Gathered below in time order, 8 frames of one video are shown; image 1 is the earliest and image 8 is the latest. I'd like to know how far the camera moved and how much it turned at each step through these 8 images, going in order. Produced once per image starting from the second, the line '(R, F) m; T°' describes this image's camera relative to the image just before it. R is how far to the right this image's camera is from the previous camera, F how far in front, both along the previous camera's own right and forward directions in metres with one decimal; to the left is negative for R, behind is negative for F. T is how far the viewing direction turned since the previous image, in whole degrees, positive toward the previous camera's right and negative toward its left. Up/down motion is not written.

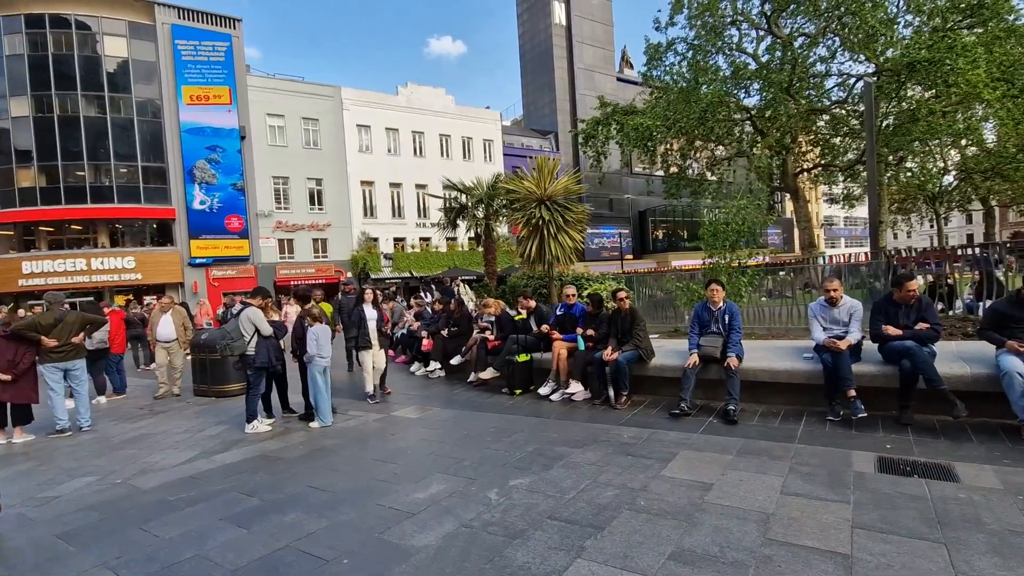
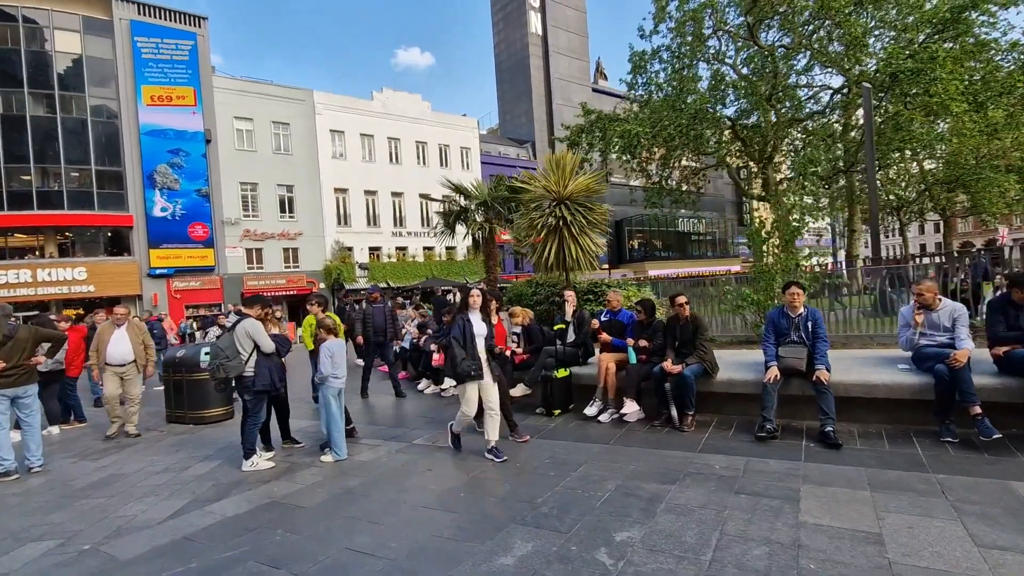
(-1.0, +1.0) m; +4°
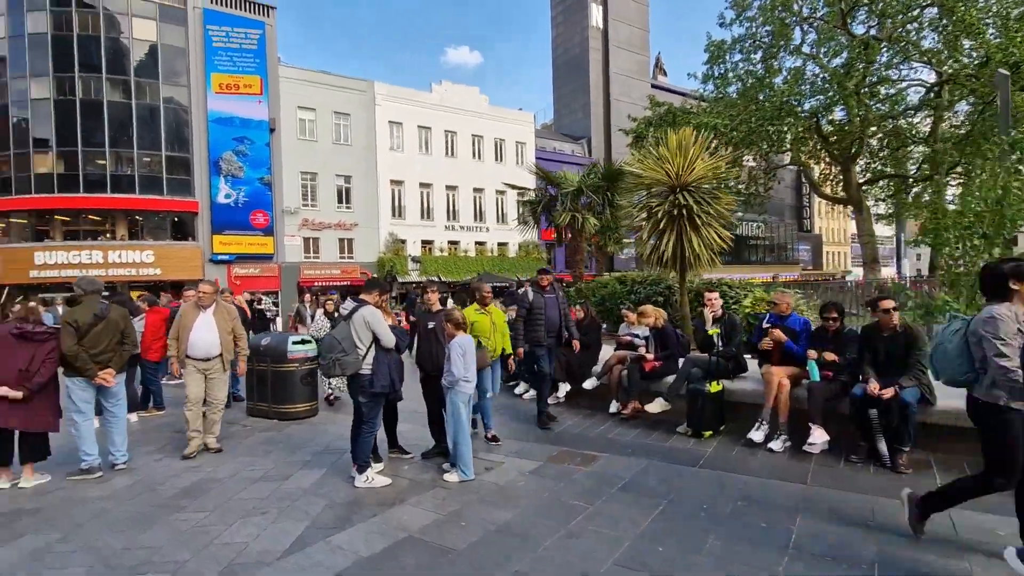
(-1.3, +1.0) m; -4°
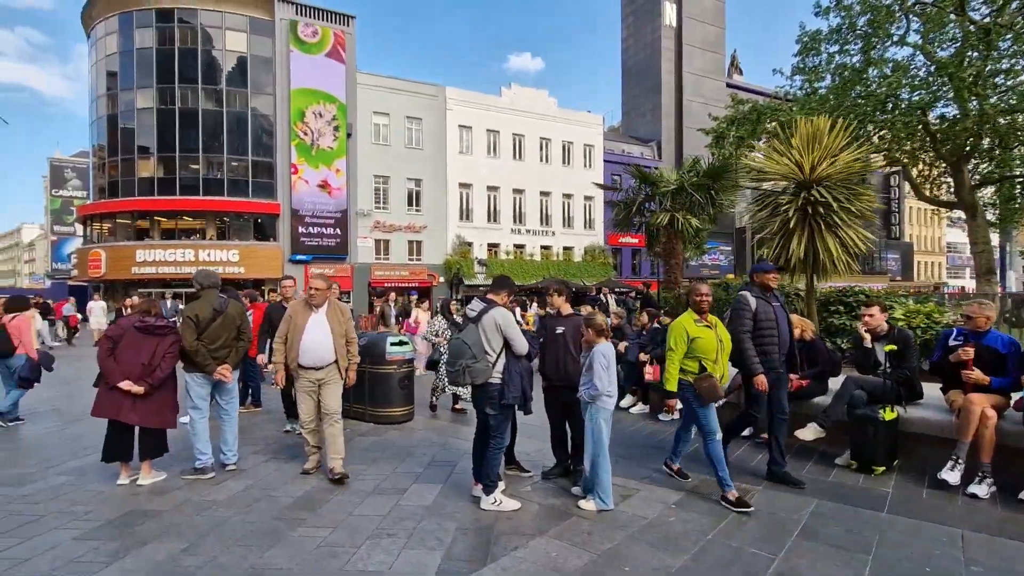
(-0.8, +0.5) m; -6°
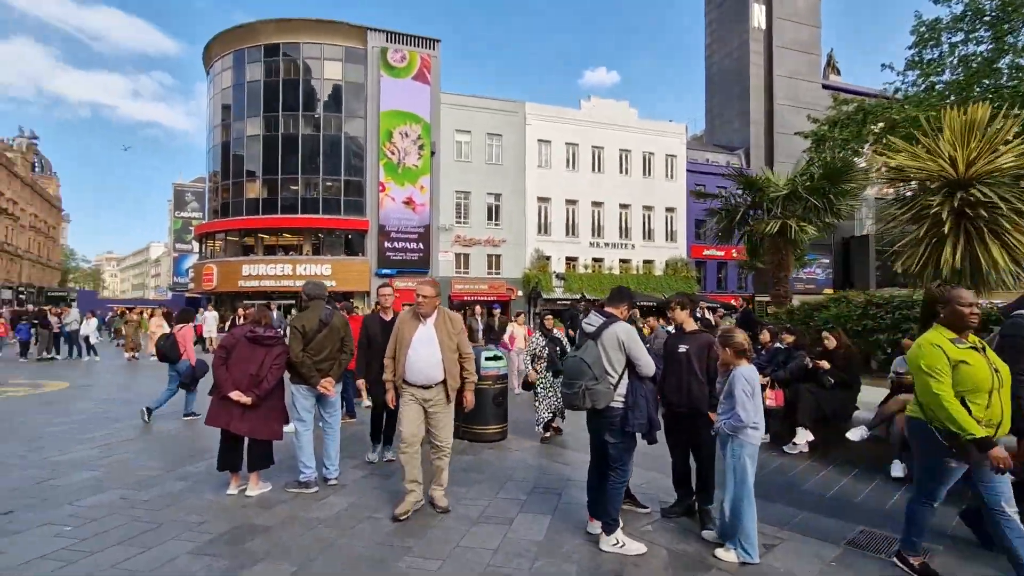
(-0.4, +0.4) m; -8°
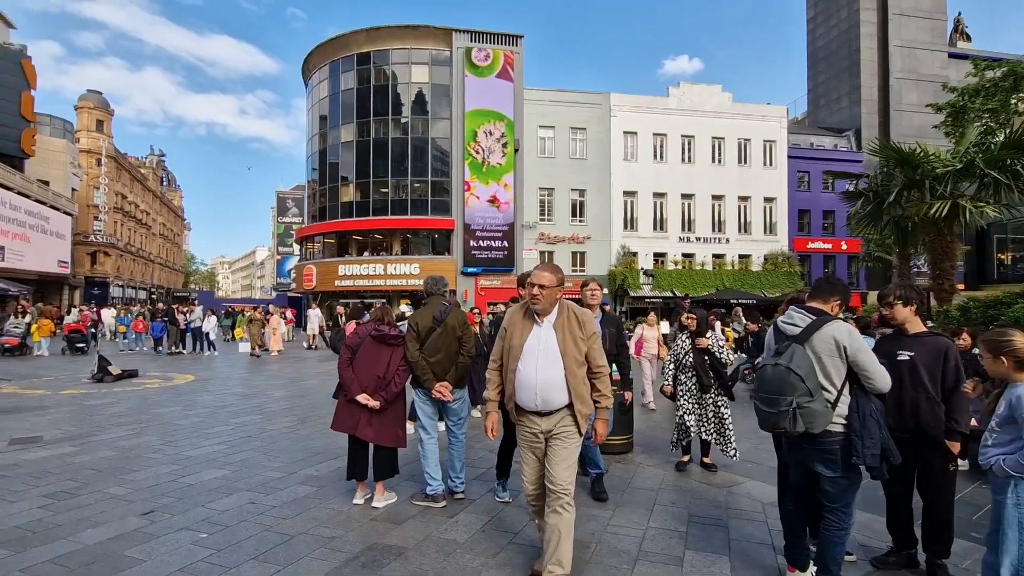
(-0.6, +0.6) m; -9°
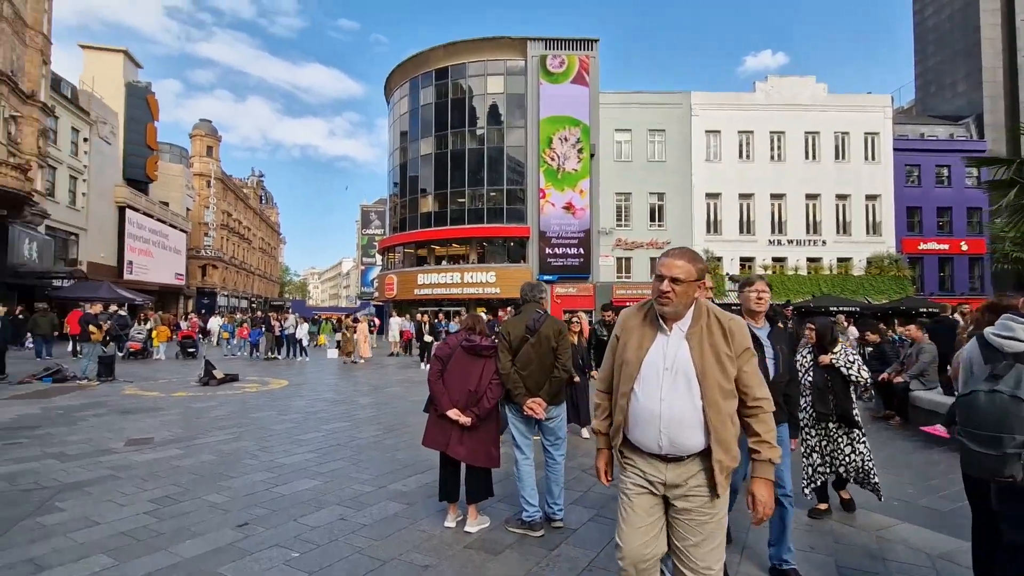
(-0.3, +0.4) m; -8°
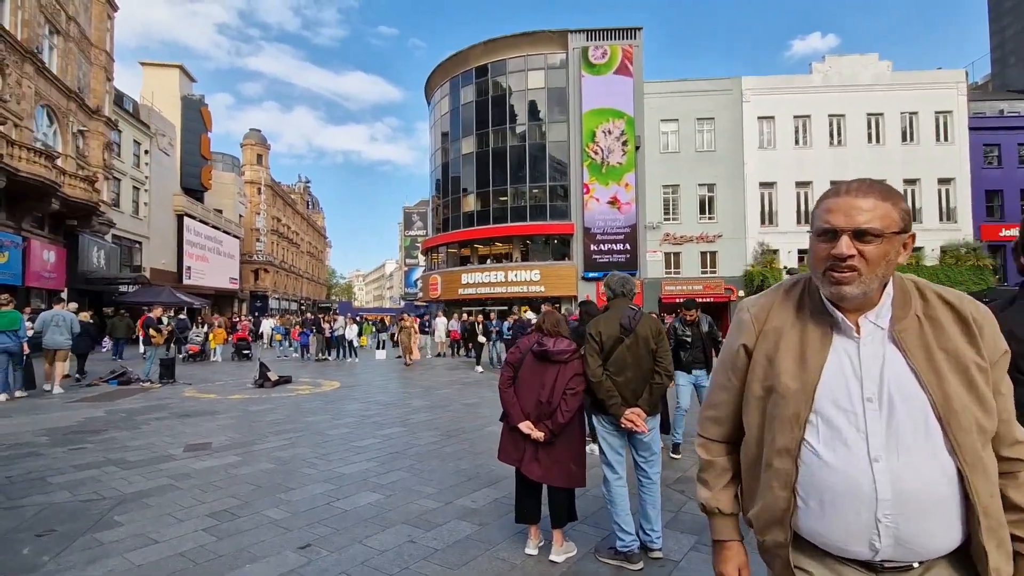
(-0.3, +0.5) m; -5°
